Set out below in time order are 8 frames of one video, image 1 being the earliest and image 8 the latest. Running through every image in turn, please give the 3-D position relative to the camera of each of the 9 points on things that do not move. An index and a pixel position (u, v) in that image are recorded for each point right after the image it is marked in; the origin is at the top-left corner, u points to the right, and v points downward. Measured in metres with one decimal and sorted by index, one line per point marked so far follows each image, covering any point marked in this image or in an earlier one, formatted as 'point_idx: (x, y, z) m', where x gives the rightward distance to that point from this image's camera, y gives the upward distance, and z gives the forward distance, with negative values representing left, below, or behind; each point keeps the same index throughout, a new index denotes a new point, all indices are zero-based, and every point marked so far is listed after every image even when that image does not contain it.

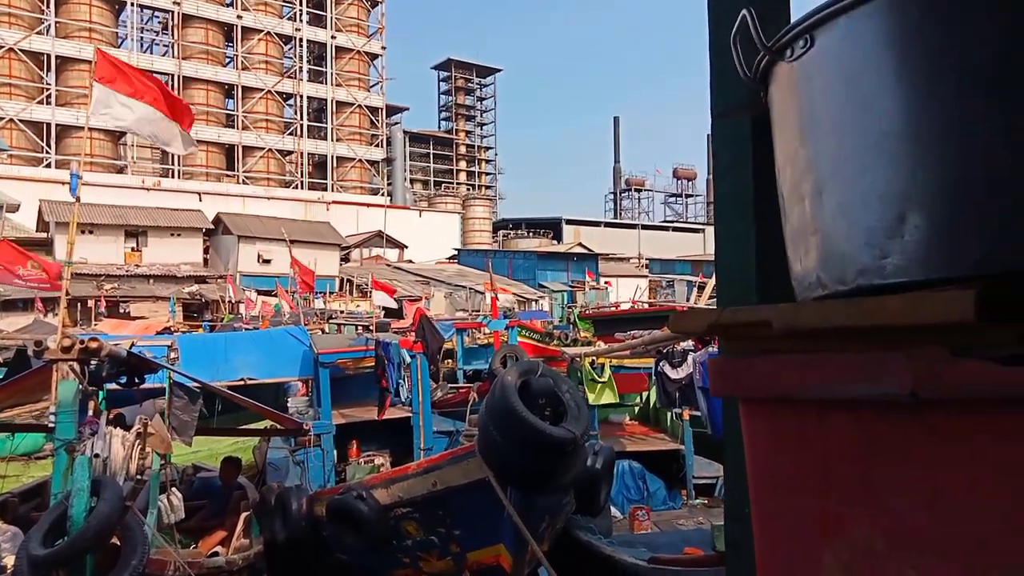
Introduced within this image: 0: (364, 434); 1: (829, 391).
0: (-2.3, -2.3, +11.4) m
1: (+0.5, -0.2, +1.1) m
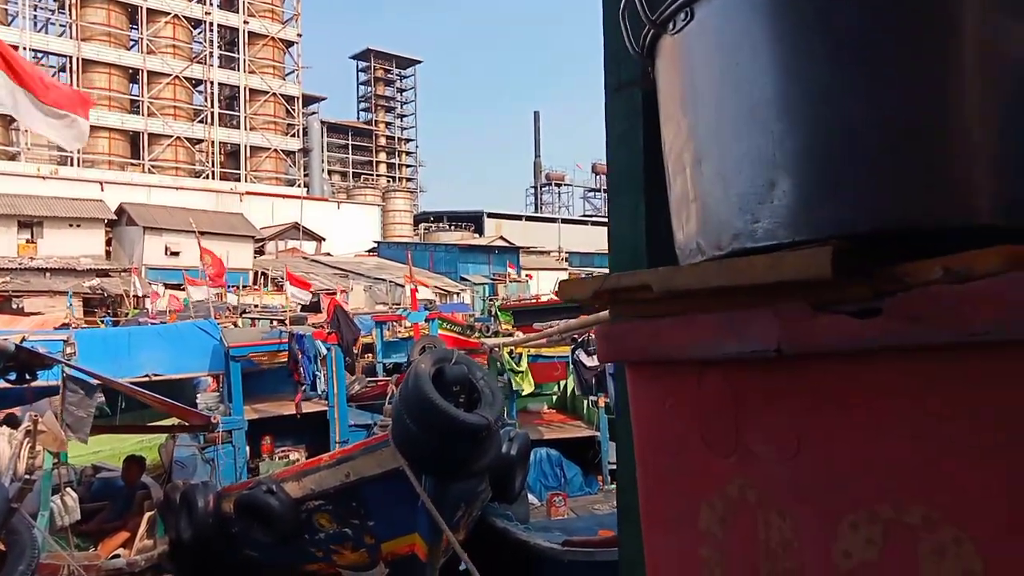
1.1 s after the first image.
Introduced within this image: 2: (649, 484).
0: (-3.5, -2.1, +11.1) m
1: (+0.3, -0.1, +1.1) m
2: (+0.2, -0.3, +1.3) m
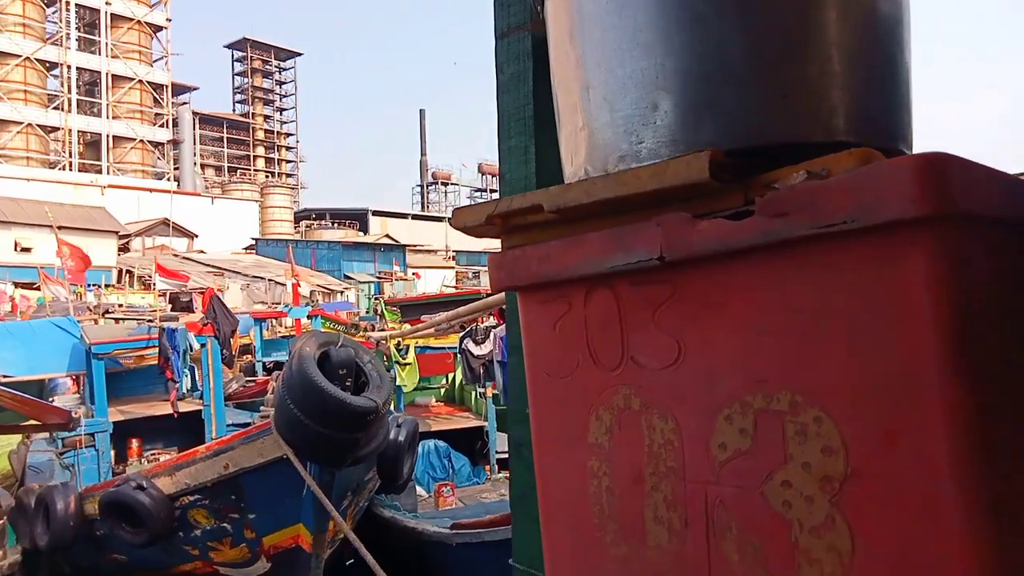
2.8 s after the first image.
0: (-5.1, -2.0, +10.5) m
1: (+0.1, 0.0, +1.2) m
2: (+0.1, -0.2, +1.3) m
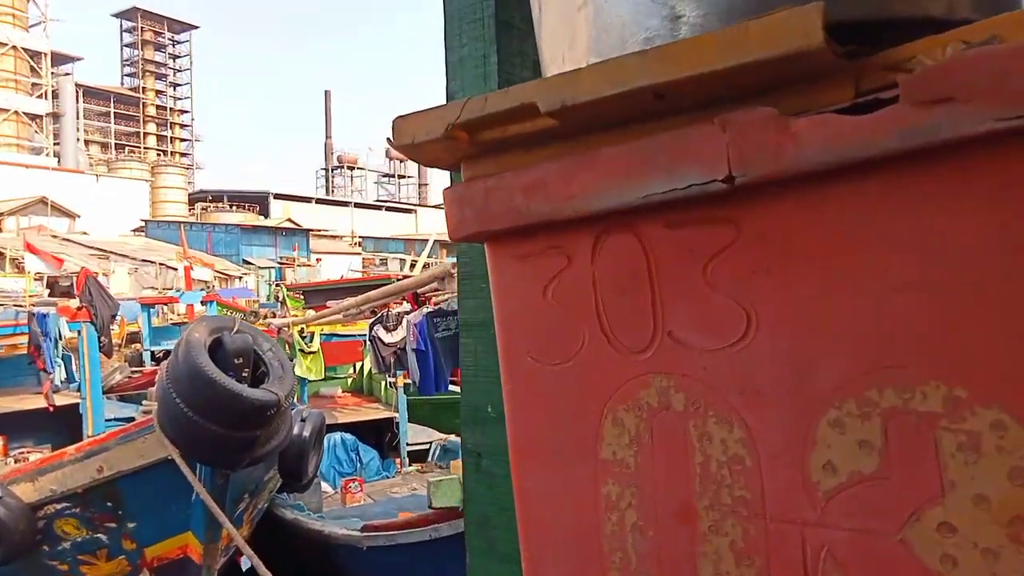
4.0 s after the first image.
0: (-6.3, -1.8, +9.4) m
1: (+0.1, +0.1, +0.8) m
2: (0.0, -0.1, +0.9) m
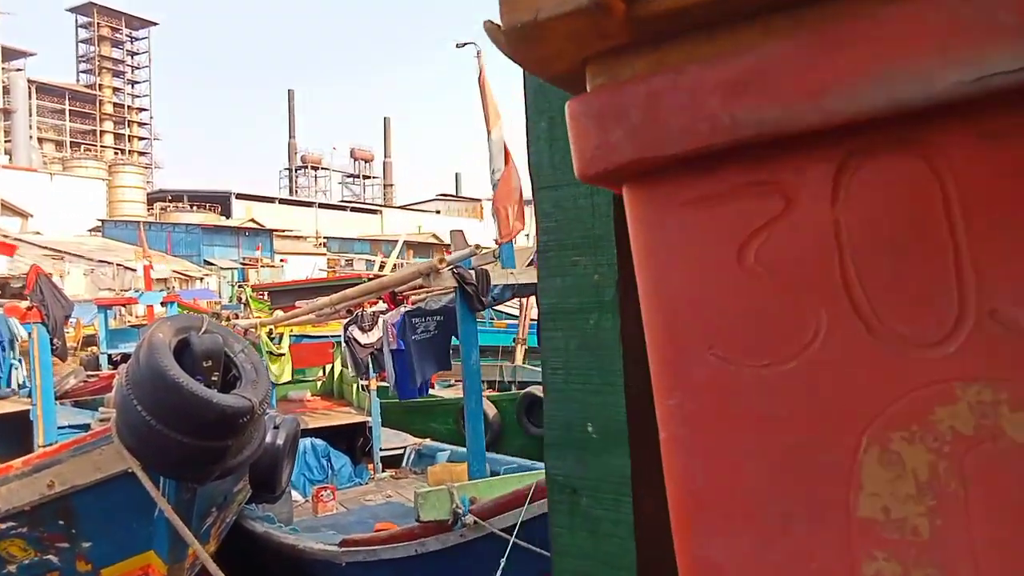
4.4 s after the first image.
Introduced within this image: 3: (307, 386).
0: (-6.5, -1.8, +8.8) m
1: (+0.2, +0.1, +0.5) m
2: (+0.1, -0.1, +0.6) m
3: (-3.1, -1.5, +11.3) m
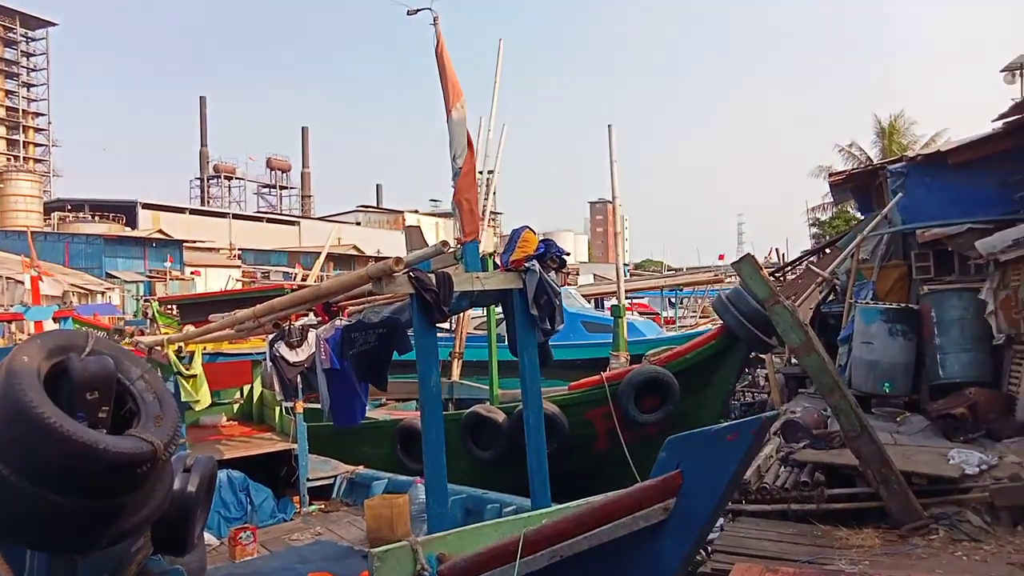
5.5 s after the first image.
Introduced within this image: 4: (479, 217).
0: (-7.1, -1.9, +7.2) m
1: (+0.5, +0.2, -0.2) m
2: (+0.4, -0.1, -0.1) m
3: (-3.9, -1.7, +10.1) m
4: (-0.2, +0.5, +5.6) m
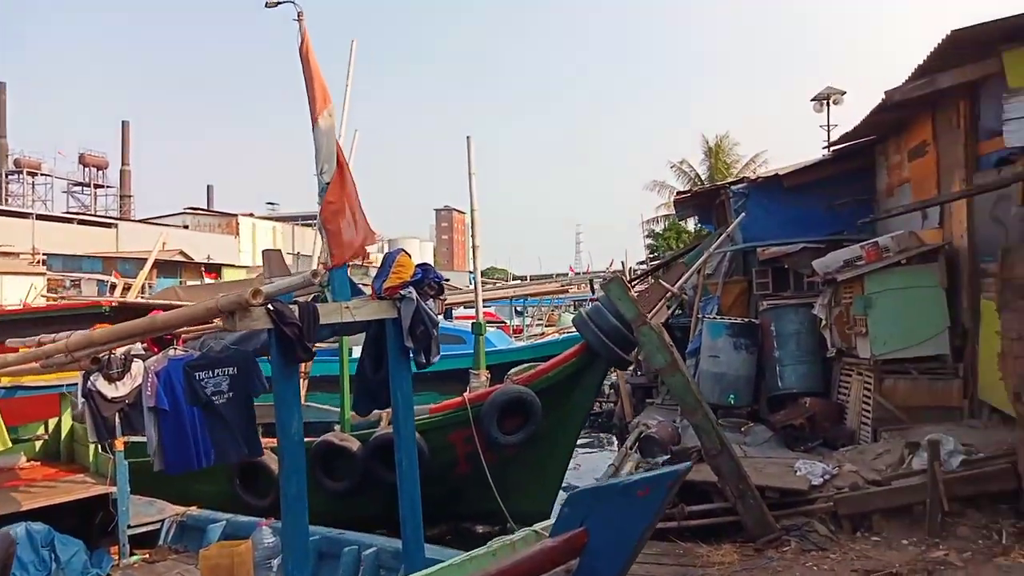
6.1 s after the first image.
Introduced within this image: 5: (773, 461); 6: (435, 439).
0: (-8.2, -2.1, +5.2) m
1: (+0.8, 0.0, -0.5) m
2: (+0.7, -0.2, -0.4) m
3: (-5.7, -1.9, +8.6) m
4: (-1.1, +0.4, +5.0) m
5: (+2.8, -1.9, +8.1) m
6: (-0.9, -1.8, +9.0) m
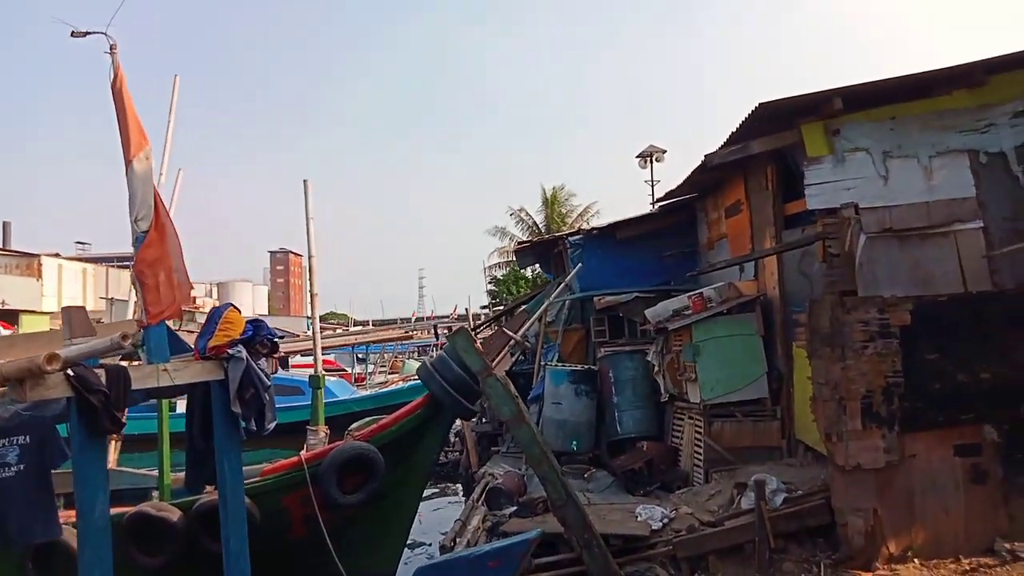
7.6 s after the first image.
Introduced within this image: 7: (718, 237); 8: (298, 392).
0: (-9.0, -2.4, +3.1) m
1: (+1.0, 0.0, -0.4) m
2: (+0.8, -0.2, -0.4) m
3: (-7.3, -2.4, +7.0) m
4: (-2.1, 0.0, +4.5) m
5: (+1.2, -2.4, +8.3) m
6: (-2.7, -2.4, +8.3) m
7: (+3.0, +0.7, +10.6) m
8: (-3.9, -1.9, +13.6) m
